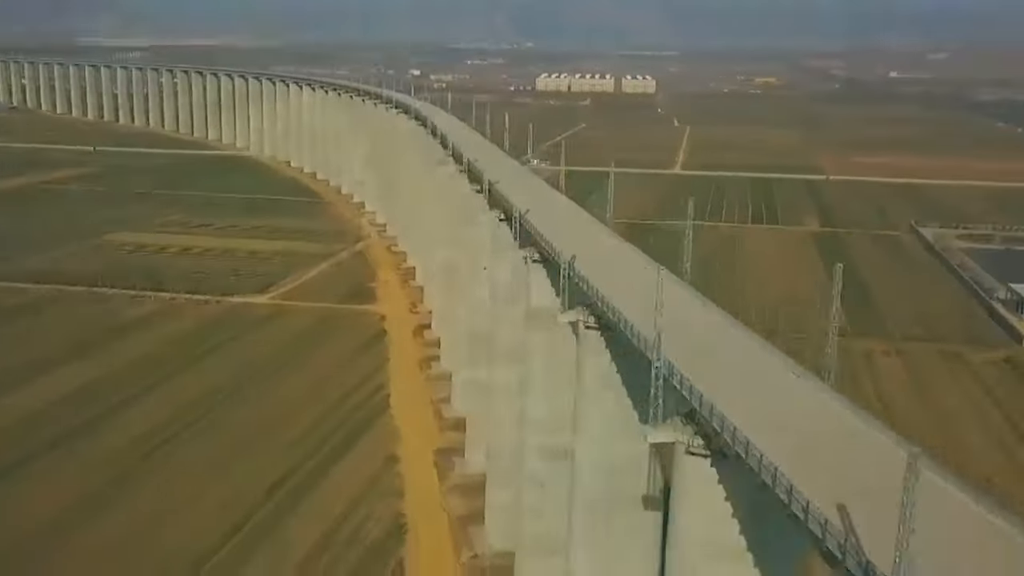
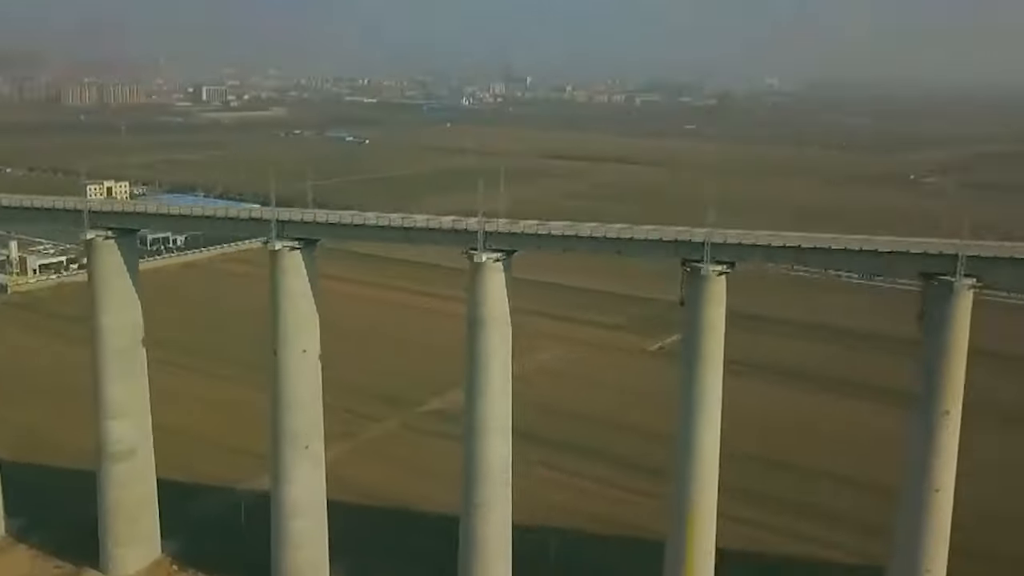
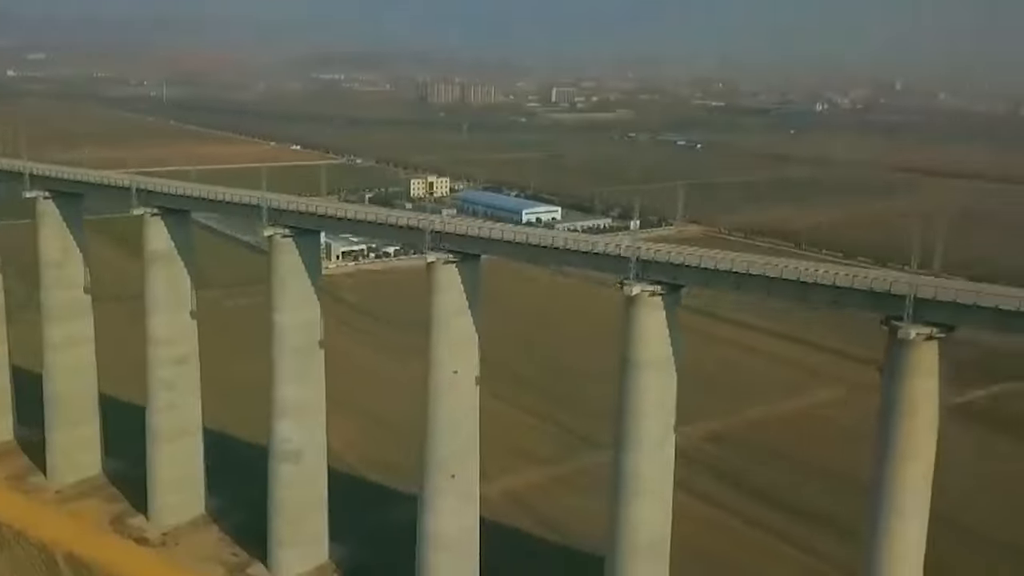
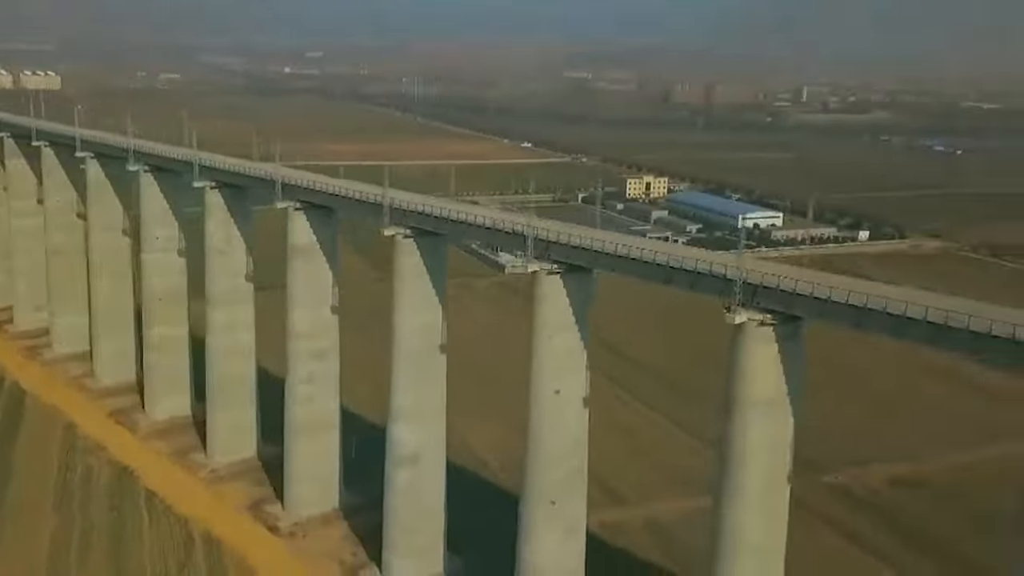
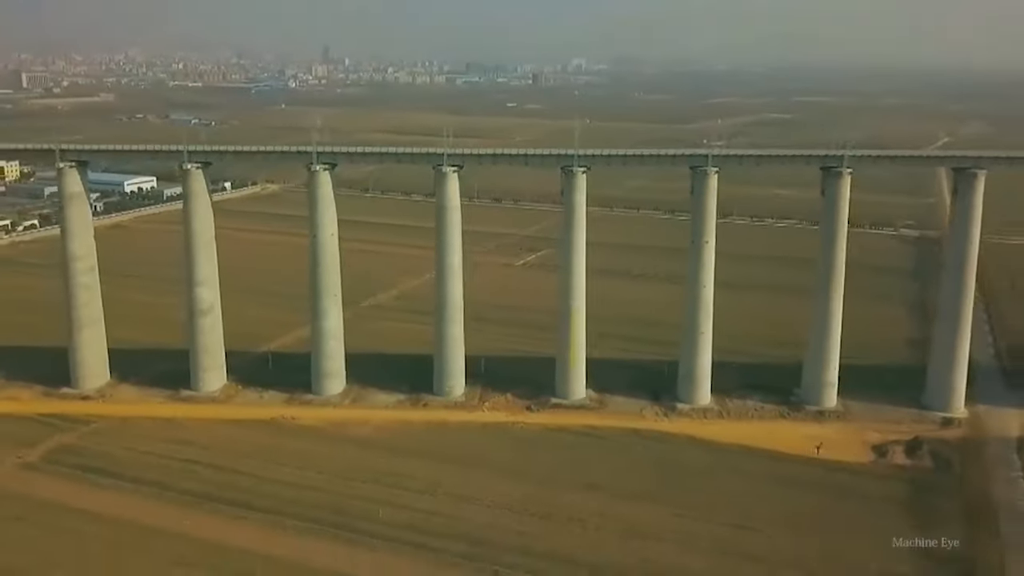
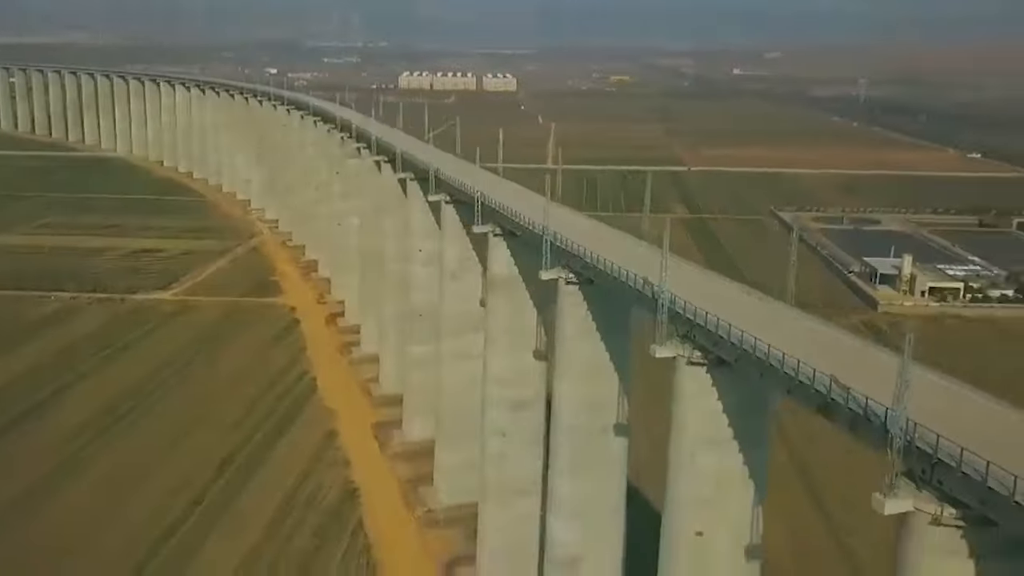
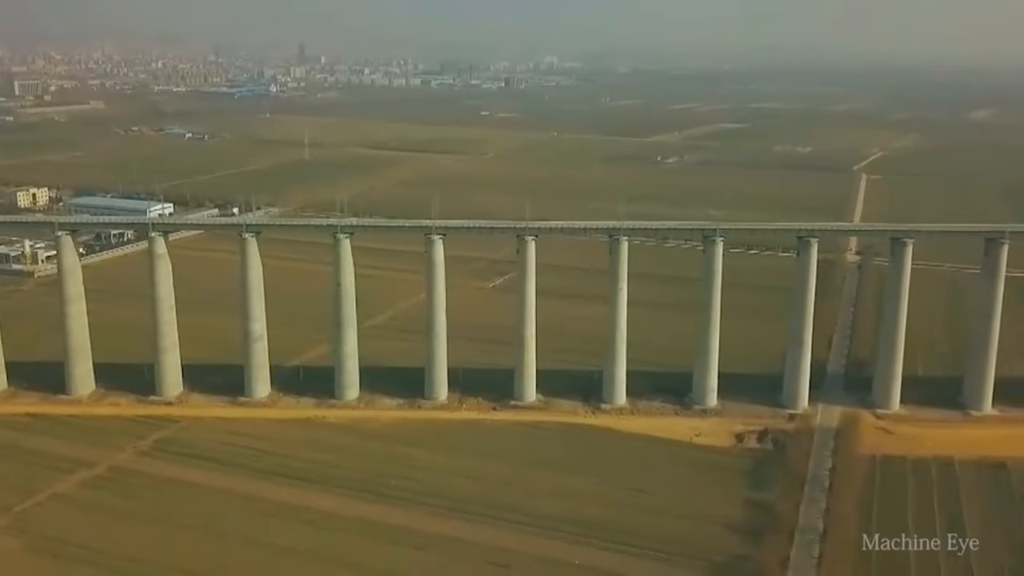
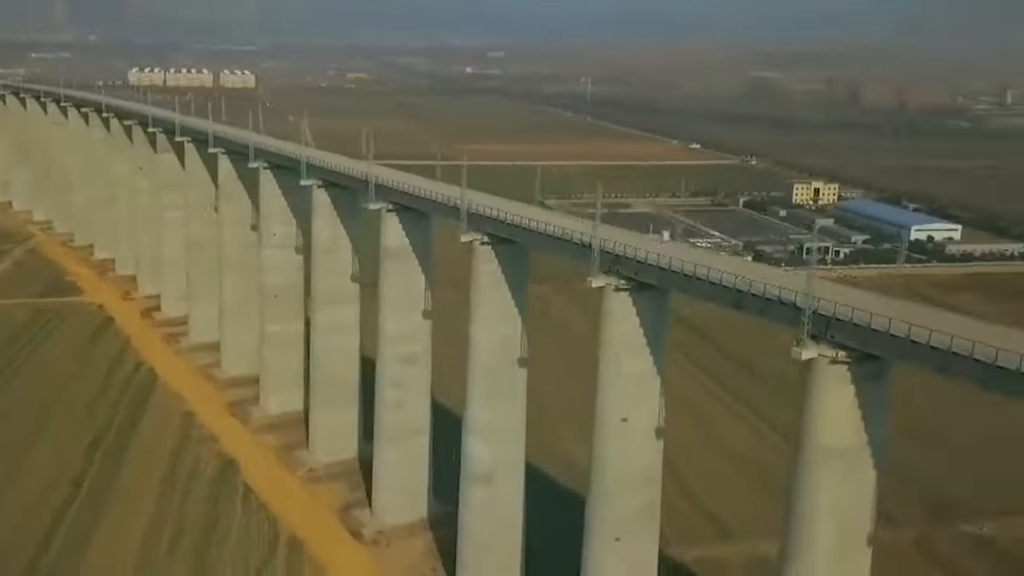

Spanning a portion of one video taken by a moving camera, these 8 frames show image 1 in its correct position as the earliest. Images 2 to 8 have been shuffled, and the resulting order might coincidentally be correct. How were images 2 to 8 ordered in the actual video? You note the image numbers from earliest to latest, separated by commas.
6, 8, 4, 3, 2, 5, 7
